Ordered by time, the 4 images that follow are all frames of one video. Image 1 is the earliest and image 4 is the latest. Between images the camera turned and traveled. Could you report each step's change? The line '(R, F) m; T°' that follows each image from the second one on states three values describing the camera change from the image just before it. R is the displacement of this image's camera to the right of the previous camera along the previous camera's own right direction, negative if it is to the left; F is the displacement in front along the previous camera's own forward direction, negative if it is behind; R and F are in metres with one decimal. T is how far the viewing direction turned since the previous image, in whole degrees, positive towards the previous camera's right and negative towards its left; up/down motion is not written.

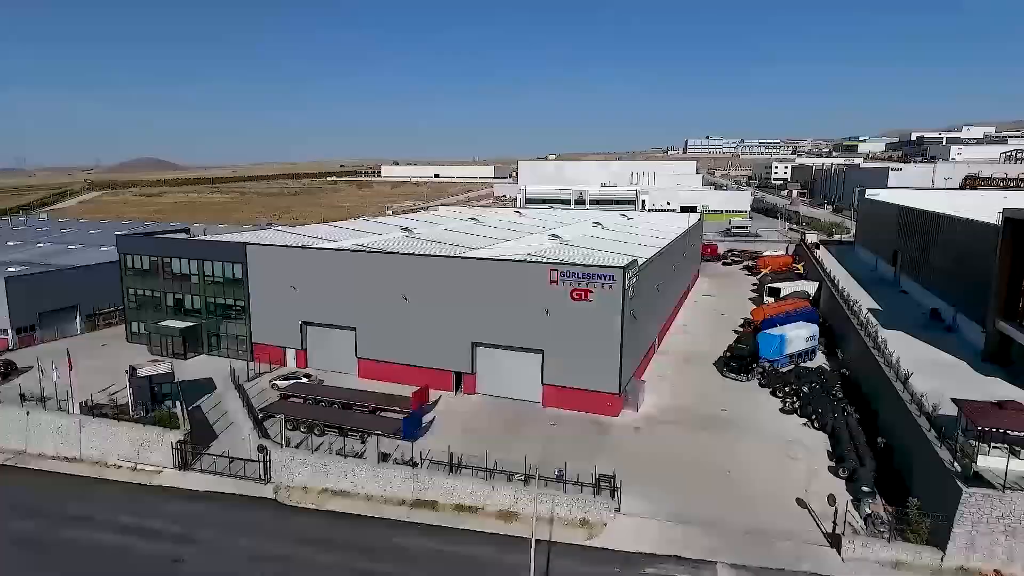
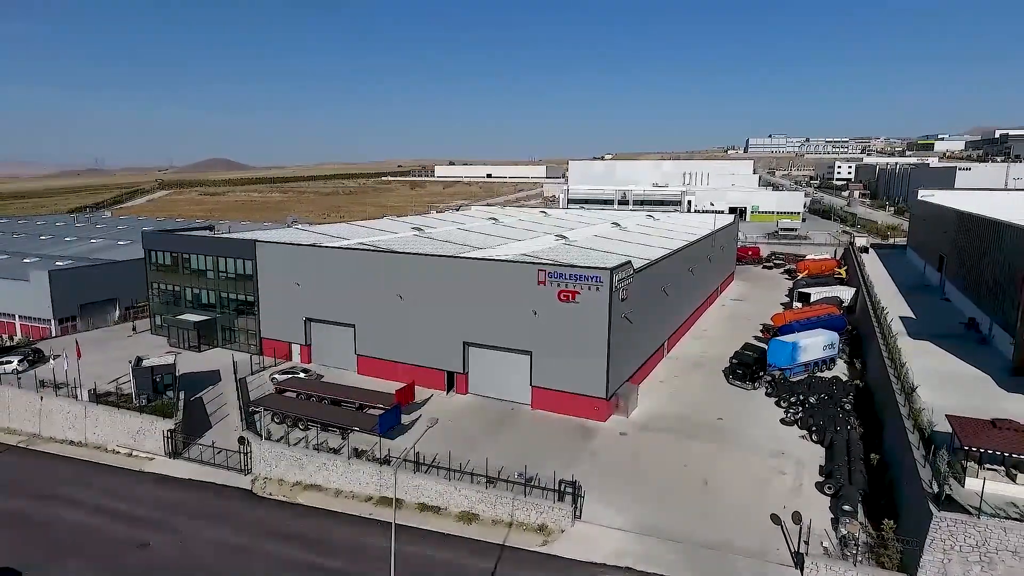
(+2.5, +0.3) m; -5°
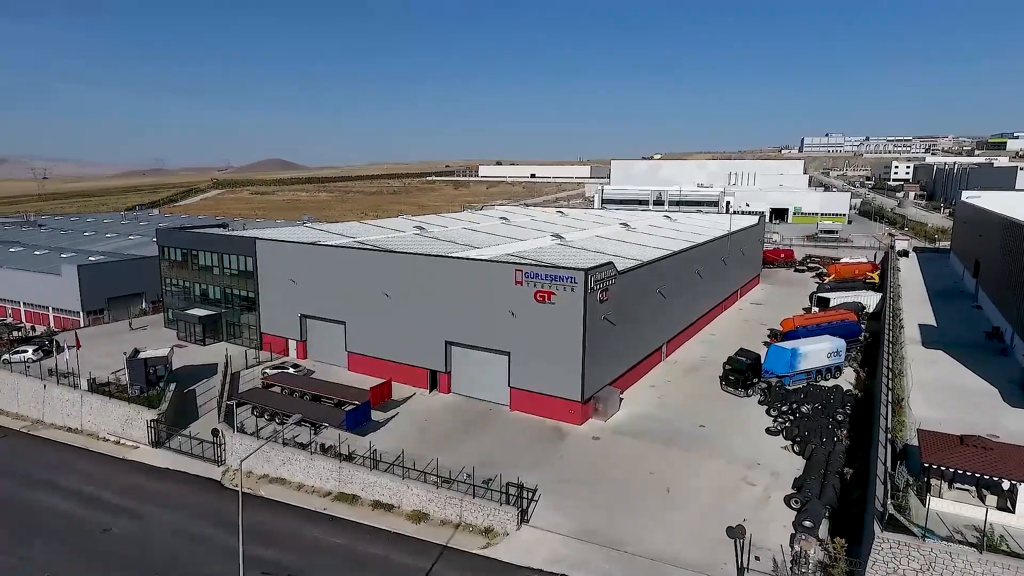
(+2.5, +0.2) m; -4°
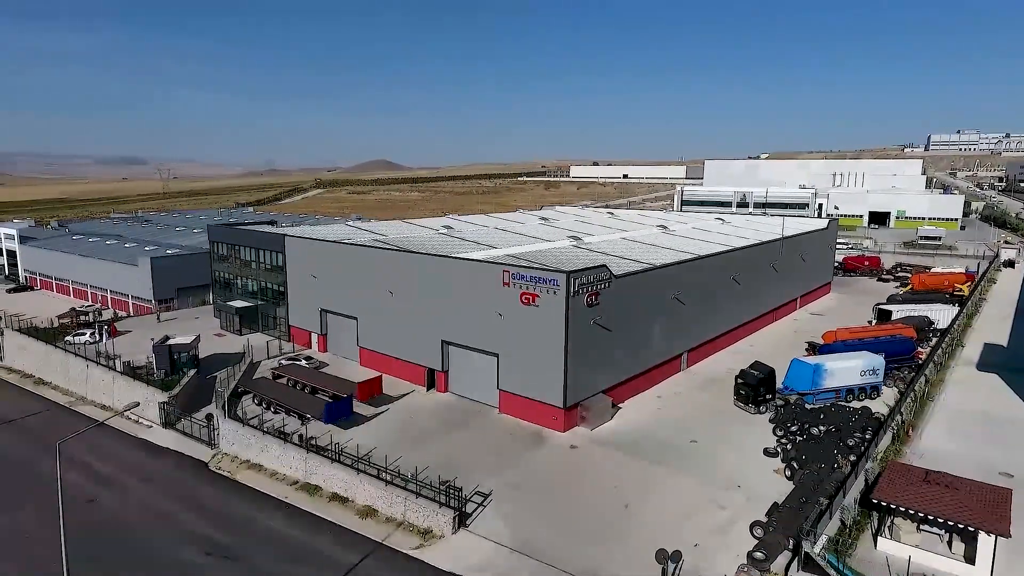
(+3.9, +0.6) m; -9°
